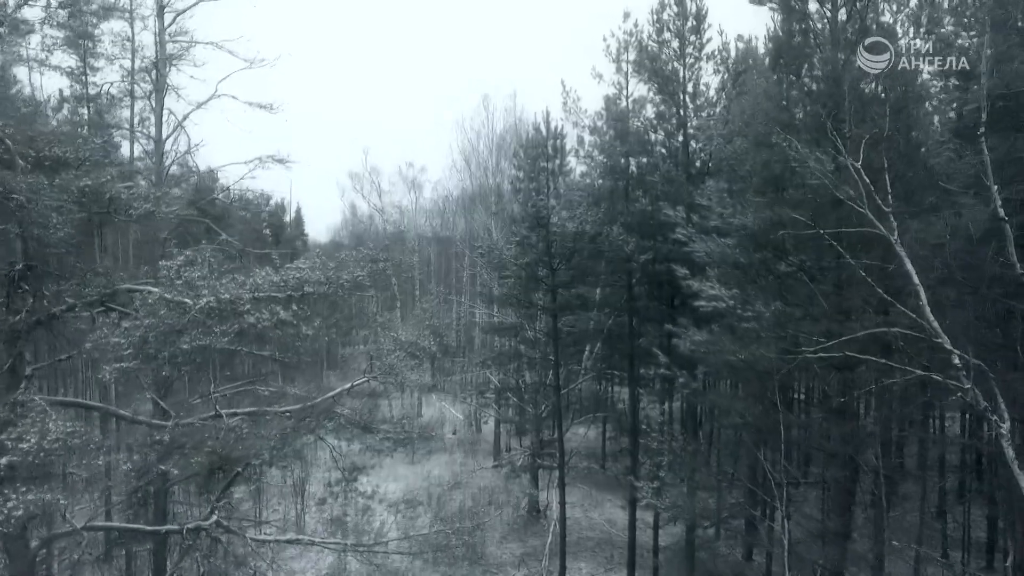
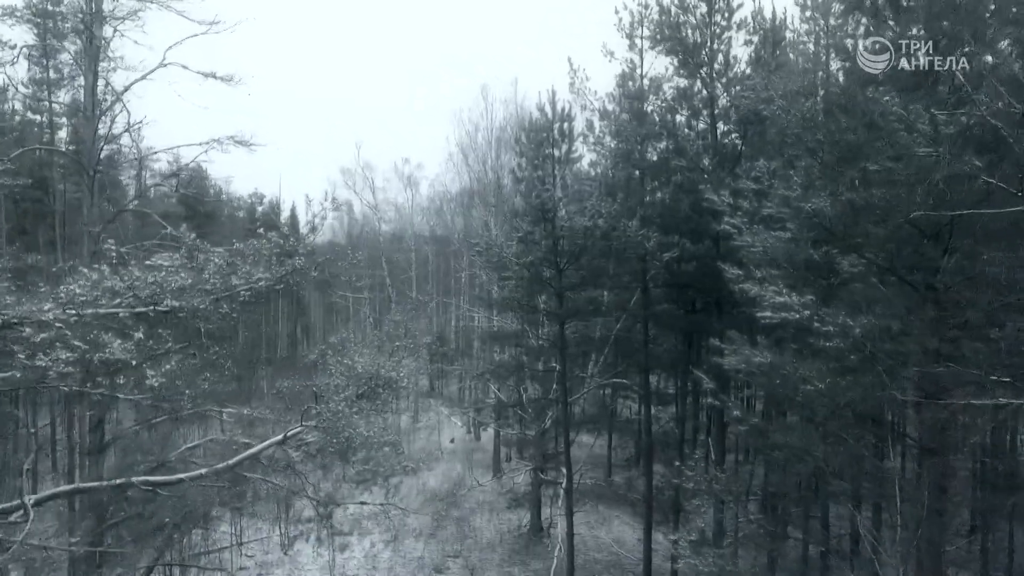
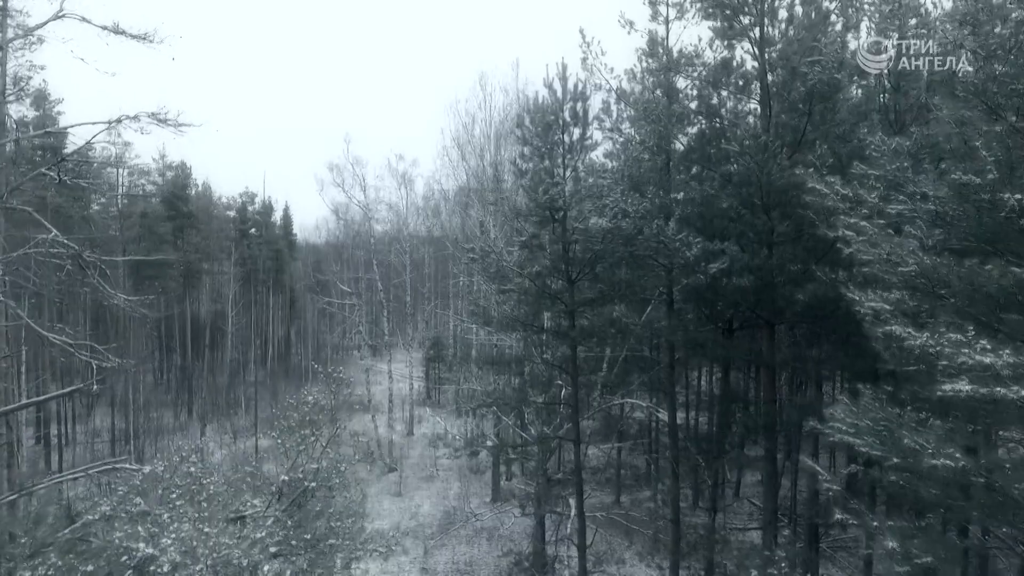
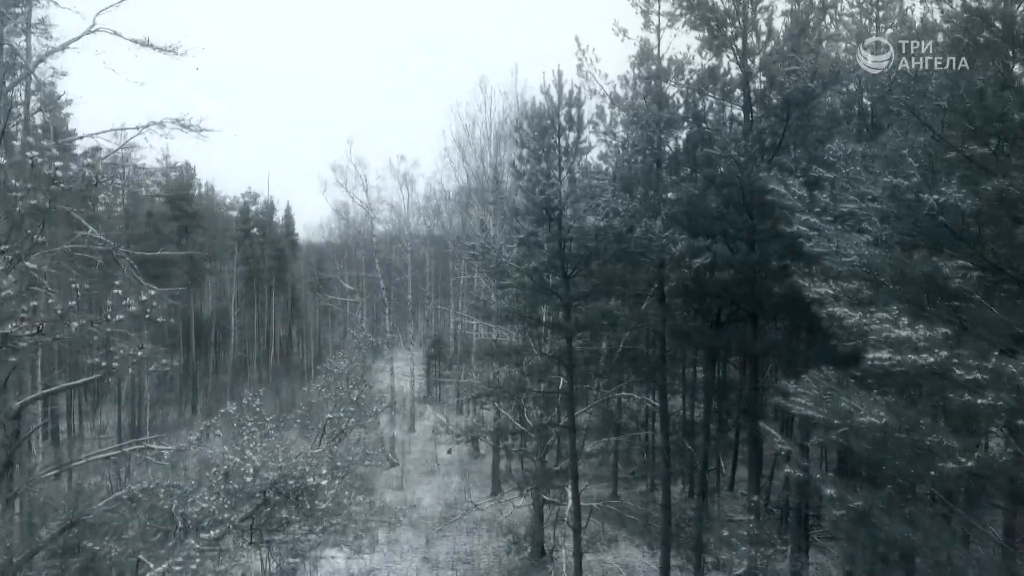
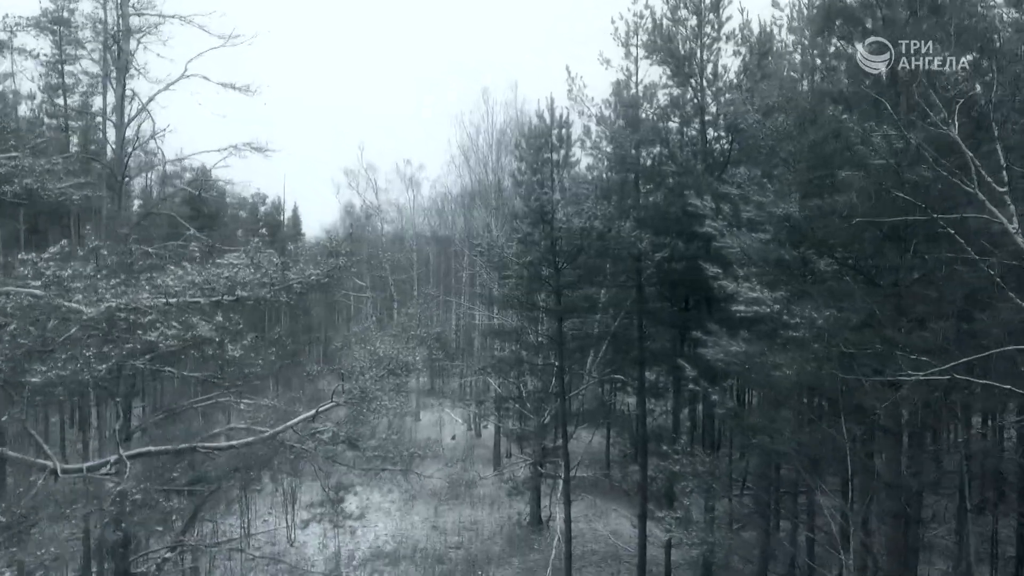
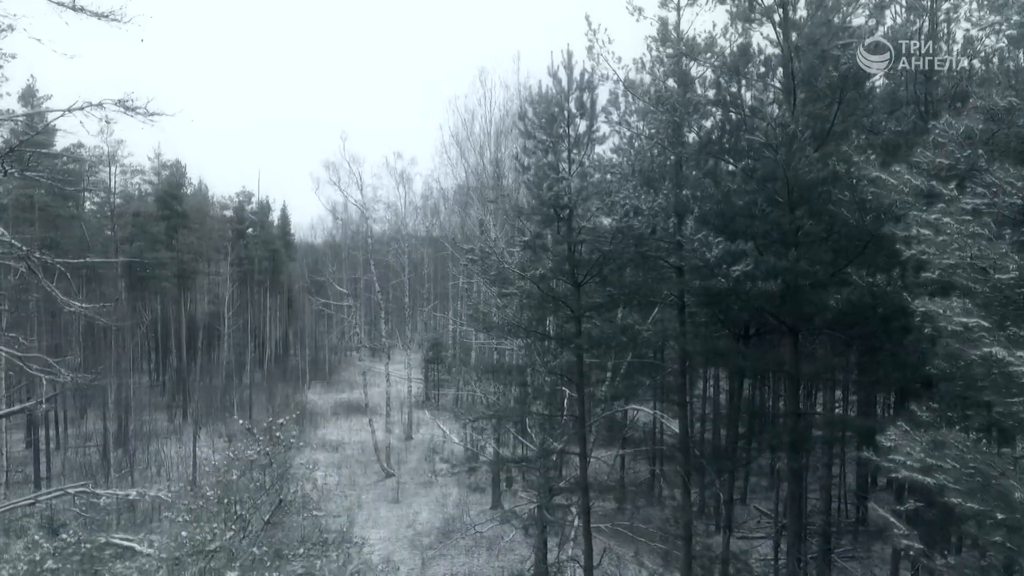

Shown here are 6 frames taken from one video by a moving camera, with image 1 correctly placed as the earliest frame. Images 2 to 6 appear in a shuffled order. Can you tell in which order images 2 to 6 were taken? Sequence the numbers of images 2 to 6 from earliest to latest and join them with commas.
5, 2, 4, 3, 6
